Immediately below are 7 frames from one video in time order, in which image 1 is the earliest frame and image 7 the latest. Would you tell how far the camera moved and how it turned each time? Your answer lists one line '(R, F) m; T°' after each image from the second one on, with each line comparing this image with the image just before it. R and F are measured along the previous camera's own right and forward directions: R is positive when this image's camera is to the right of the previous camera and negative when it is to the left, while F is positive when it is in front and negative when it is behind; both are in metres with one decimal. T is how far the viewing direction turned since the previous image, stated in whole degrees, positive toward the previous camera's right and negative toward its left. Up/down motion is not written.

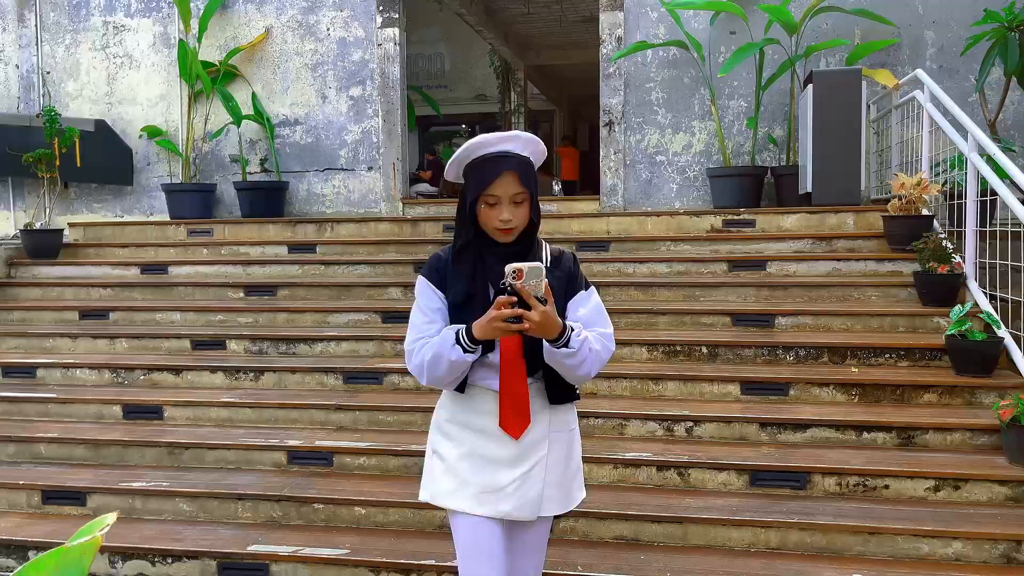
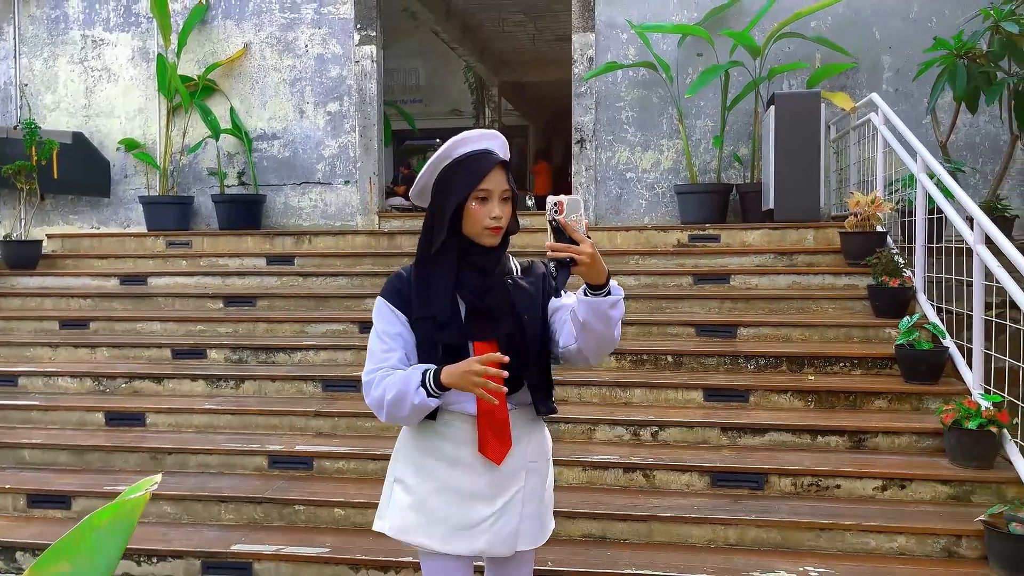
(0.0, -0.2) m; +2°
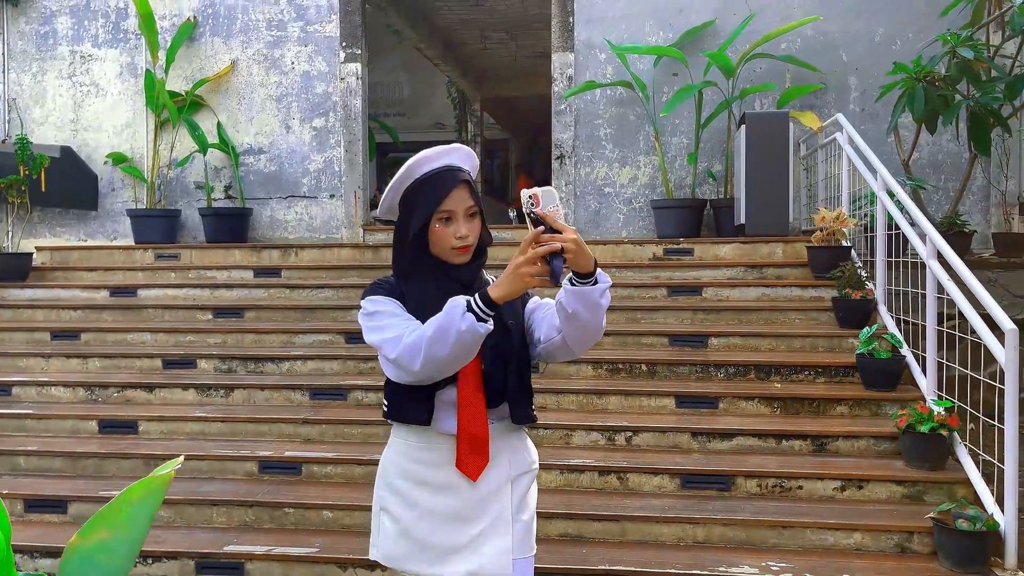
(0.0, -0.2) m; +1°
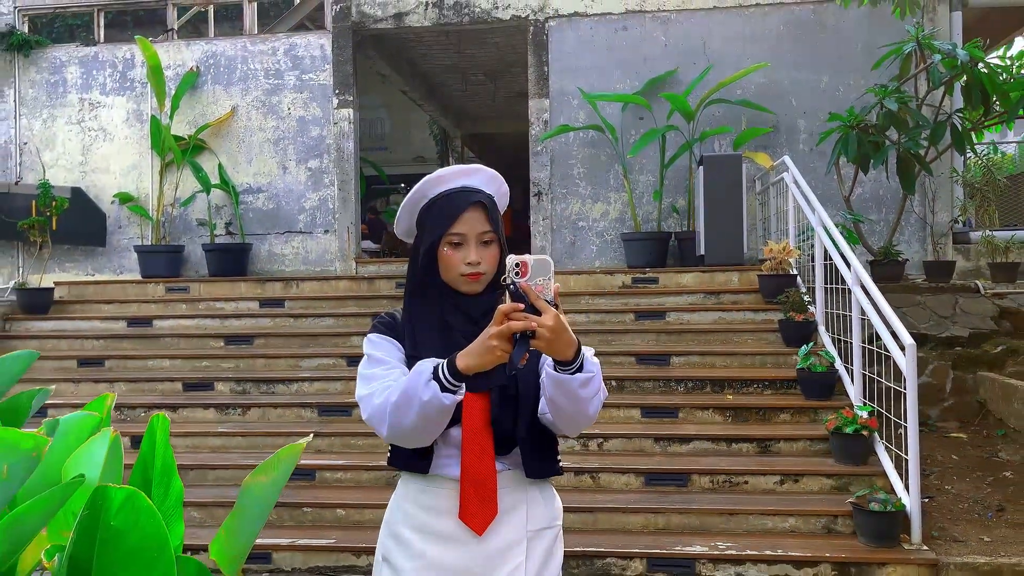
(0.0, -0.6) m; +2°
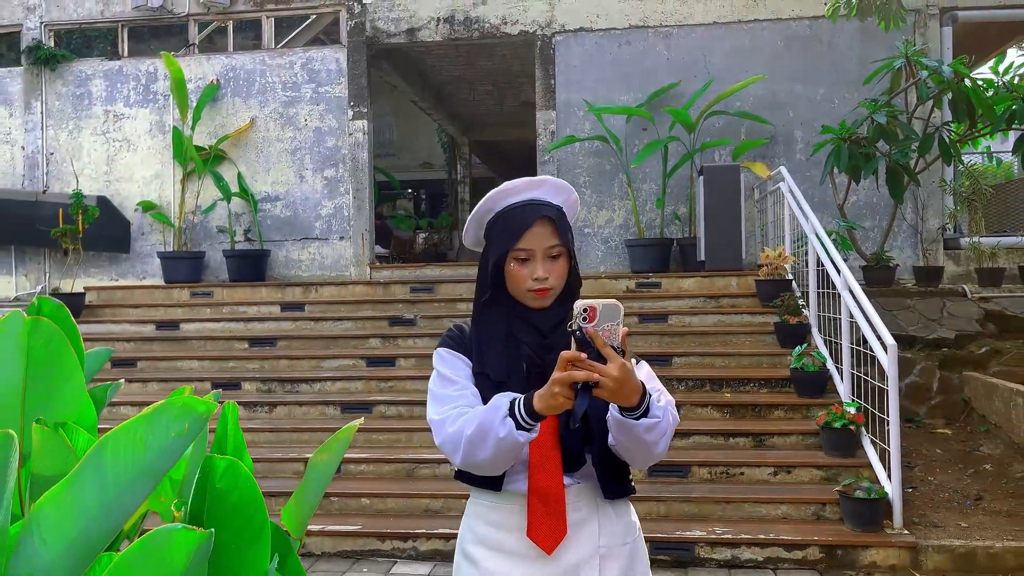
(-0.1, -0.3) m; 0°
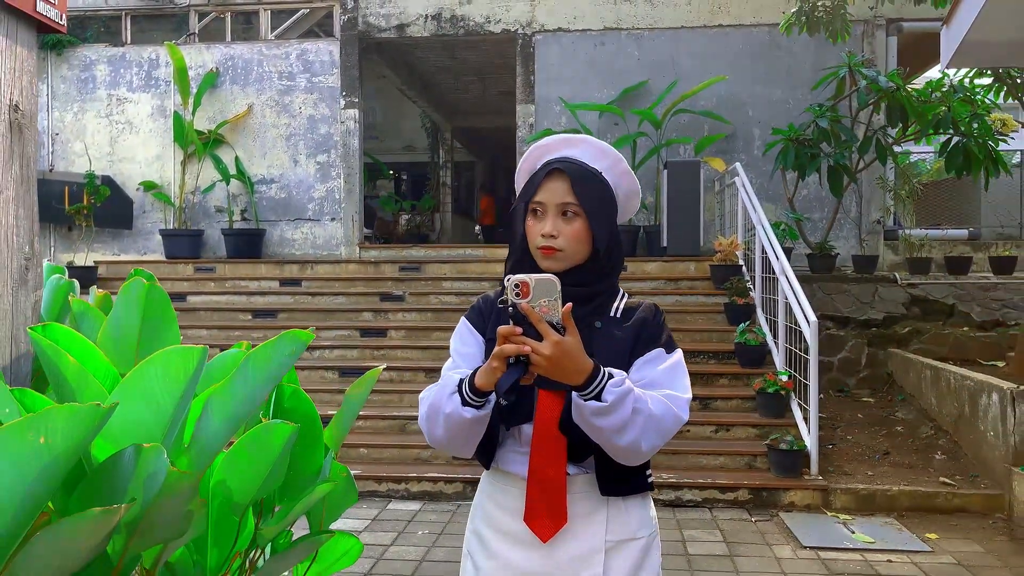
(0.0, -0.7) m; +2°
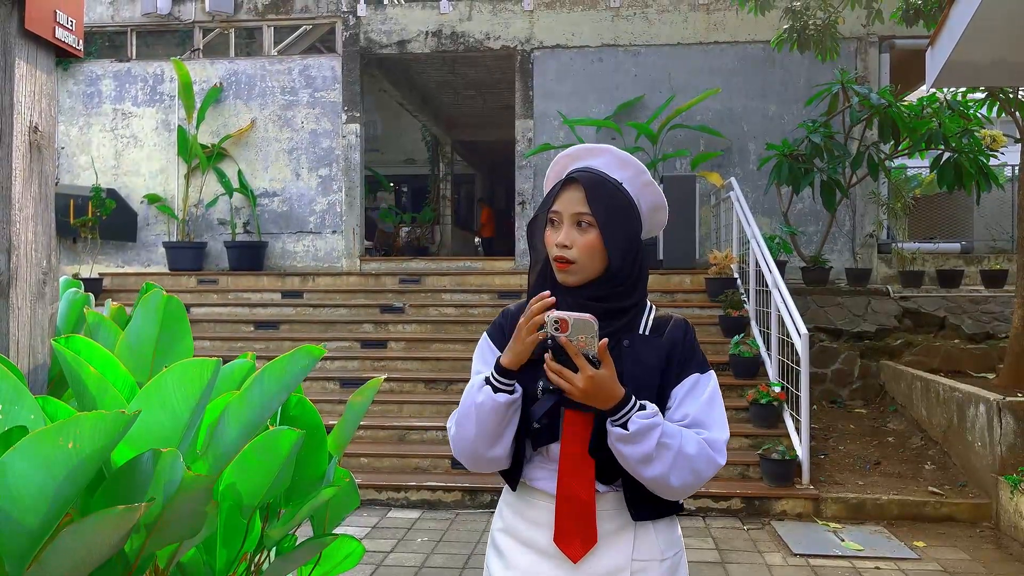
(0.0, -0.1) m; 0°
